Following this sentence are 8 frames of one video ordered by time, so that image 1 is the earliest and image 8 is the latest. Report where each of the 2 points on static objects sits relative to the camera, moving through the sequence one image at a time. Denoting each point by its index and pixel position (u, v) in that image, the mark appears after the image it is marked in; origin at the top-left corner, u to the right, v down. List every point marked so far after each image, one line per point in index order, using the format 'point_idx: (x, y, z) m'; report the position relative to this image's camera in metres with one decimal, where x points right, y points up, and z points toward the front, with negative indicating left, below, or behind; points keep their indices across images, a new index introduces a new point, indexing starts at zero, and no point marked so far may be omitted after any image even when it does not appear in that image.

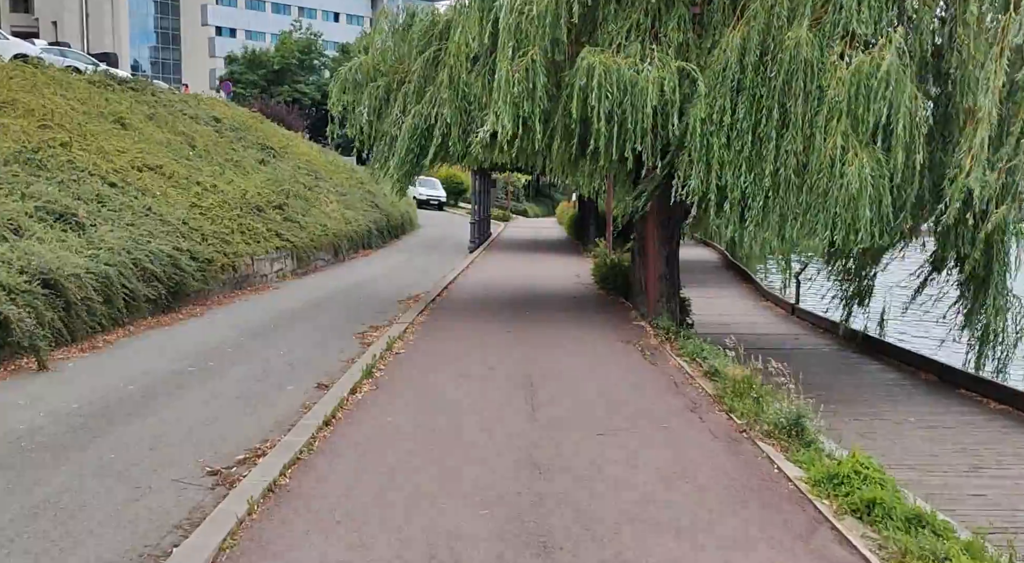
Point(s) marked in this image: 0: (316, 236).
0: (-4.4, +1.0, +18.9) m
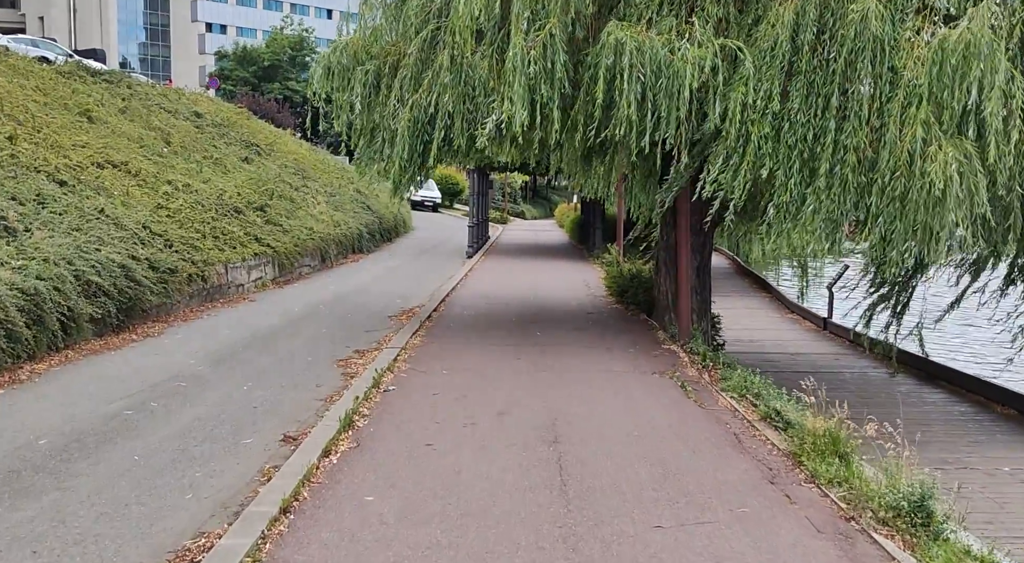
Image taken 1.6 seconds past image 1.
0: (-4.3, +0.9, +17.3) m
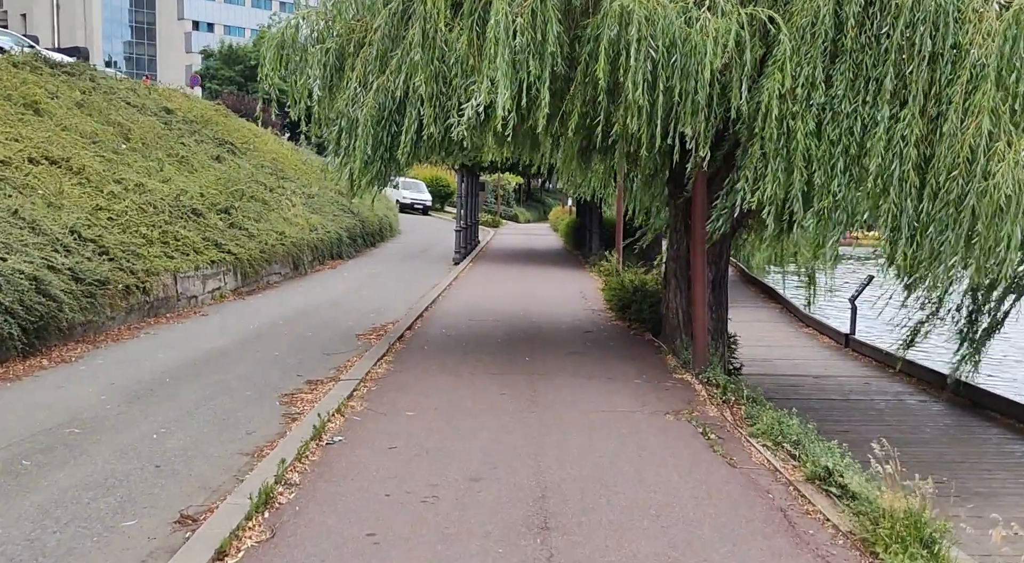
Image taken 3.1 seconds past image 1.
0: (-4.5, +0.7, +15.8) m
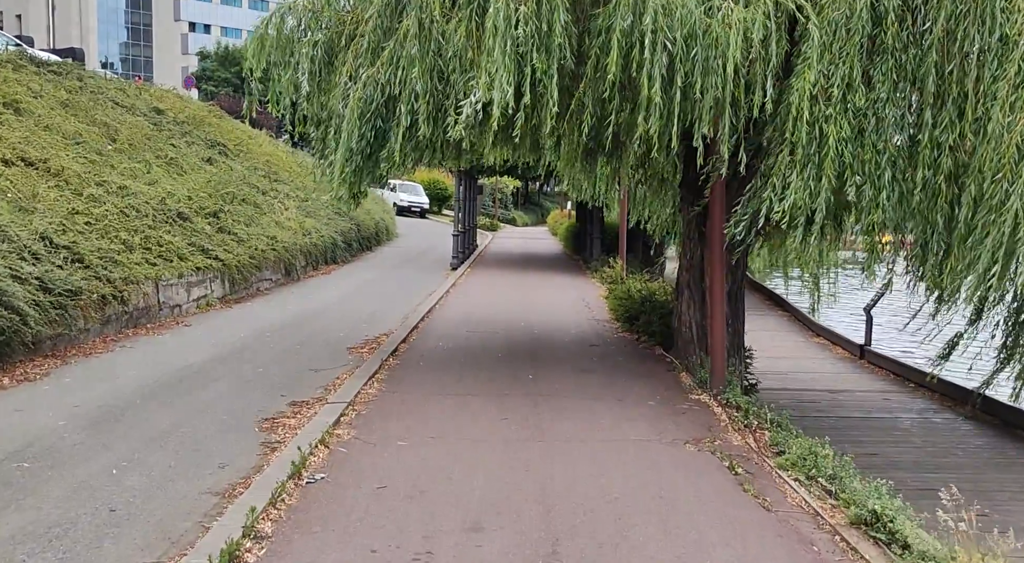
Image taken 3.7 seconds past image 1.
0: (-4.5, +0.6, +15.2) m
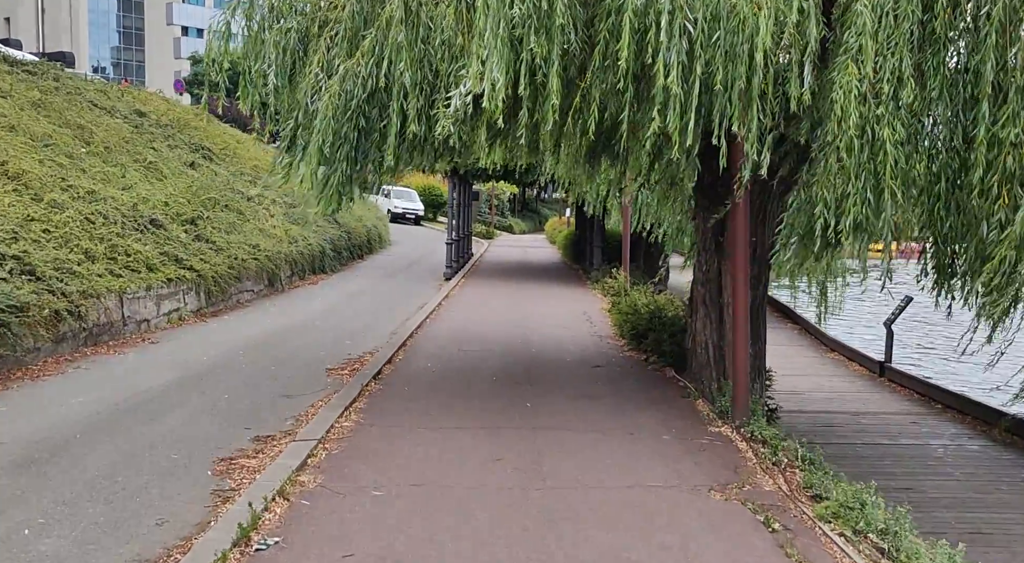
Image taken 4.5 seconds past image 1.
0: (-4.6, +0.4, +14.3) m
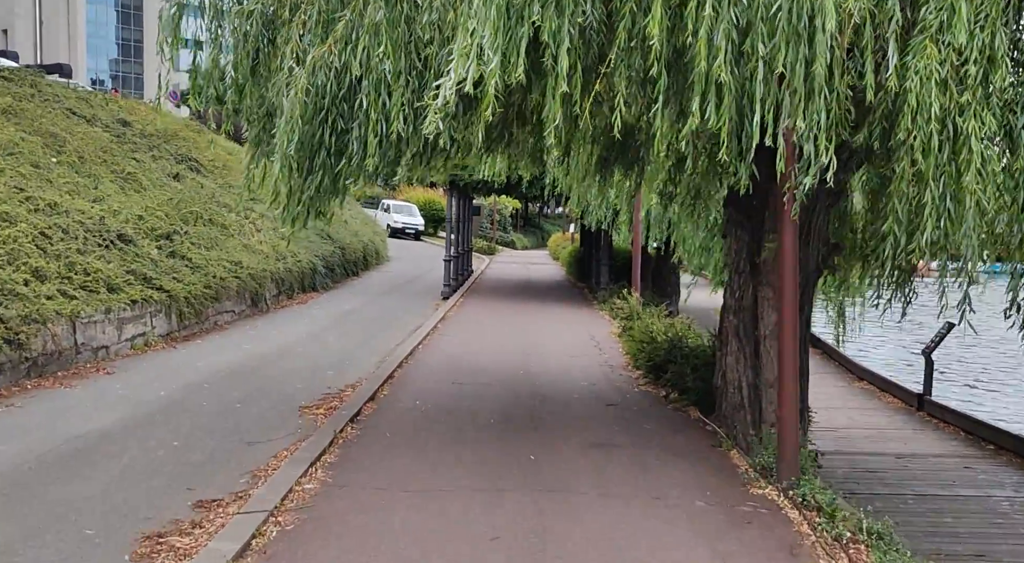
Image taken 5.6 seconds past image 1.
0: (-4.6, +0.1, +13.2) m
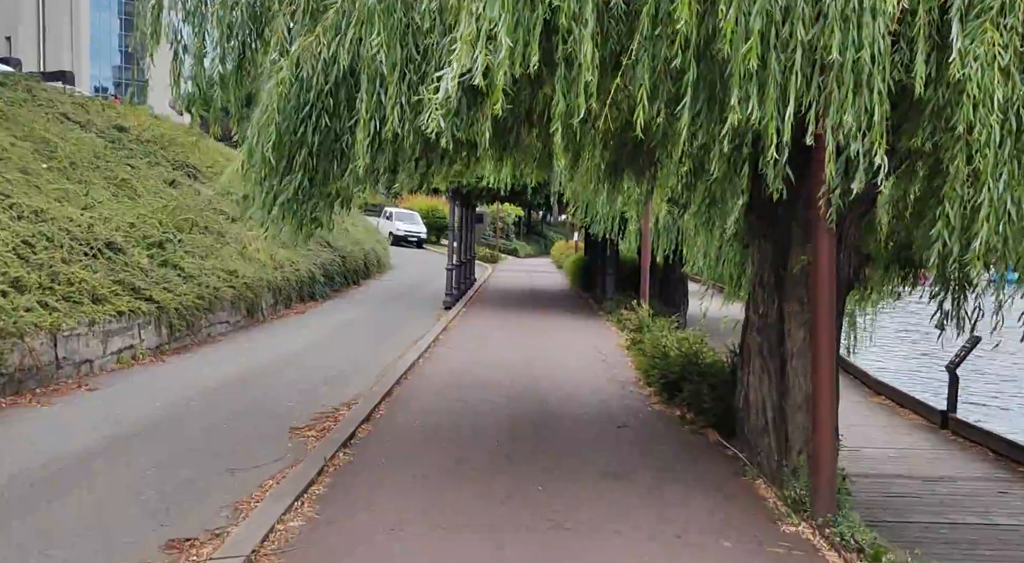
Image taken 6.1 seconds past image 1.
0: (-4.5, -0.1, +12.7) m
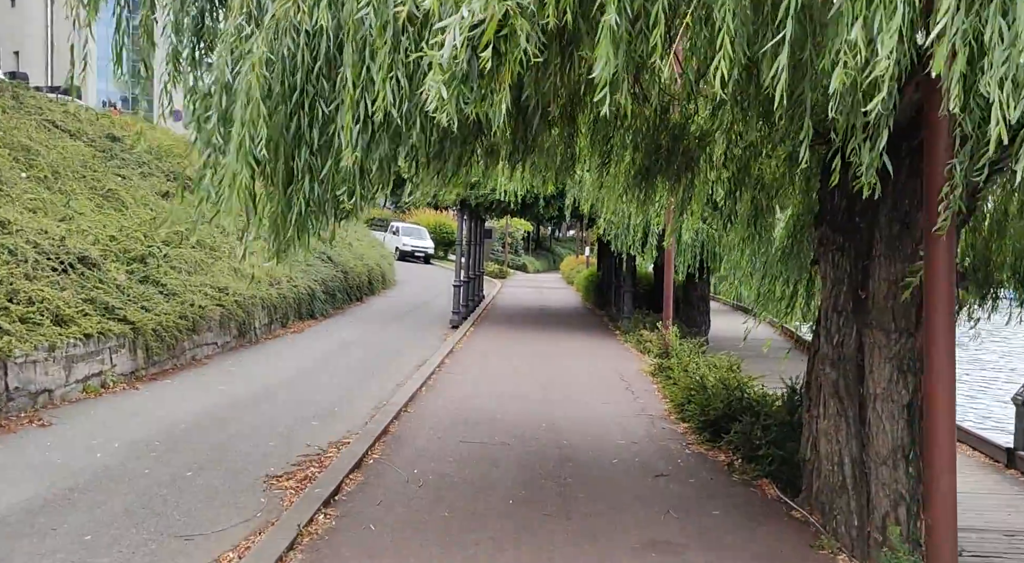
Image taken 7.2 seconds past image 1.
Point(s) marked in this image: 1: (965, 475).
0: (-4.3, -0.3, +11.6) m
1: (+5.0, -2.1, +9.3) m
